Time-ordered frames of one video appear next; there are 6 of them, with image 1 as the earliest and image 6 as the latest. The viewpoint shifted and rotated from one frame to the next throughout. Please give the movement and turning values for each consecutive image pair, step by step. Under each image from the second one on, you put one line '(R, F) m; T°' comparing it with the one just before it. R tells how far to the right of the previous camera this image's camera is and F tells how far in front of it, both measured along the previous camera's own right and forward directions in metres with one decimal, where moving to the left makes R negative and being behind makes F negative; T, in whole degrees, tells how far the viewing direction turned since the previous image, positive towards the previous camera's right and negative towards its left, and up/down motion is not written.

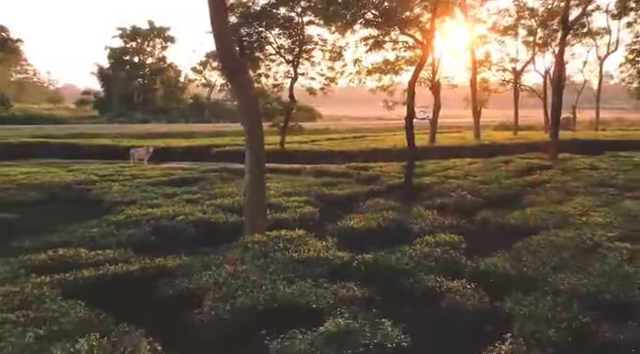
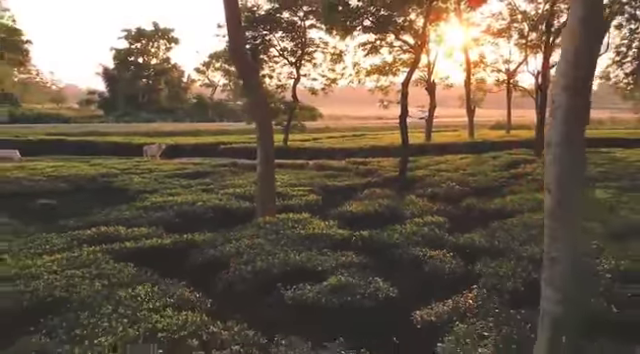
(-0.1, -1.5) m; 0°
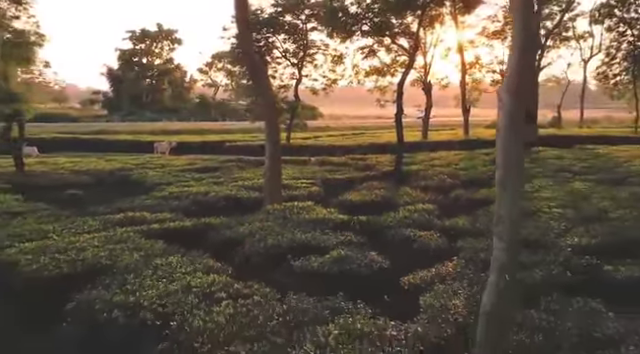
(-0.1, -1.3) m; 0°
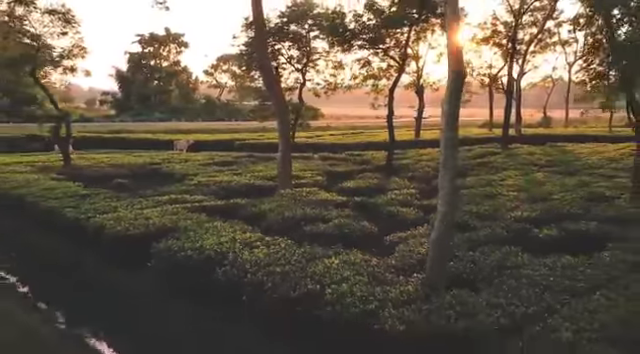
(-0.1, -2.9) m; 0°
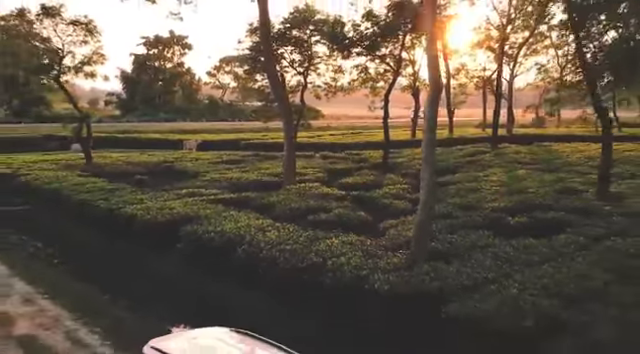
(0.0, -1.7) m; 0°
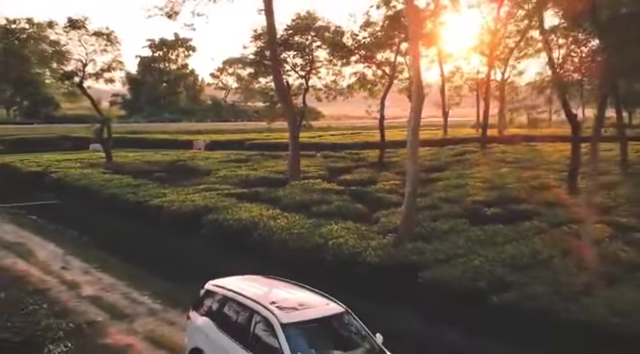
(0.0, -1.9) m; 0°
